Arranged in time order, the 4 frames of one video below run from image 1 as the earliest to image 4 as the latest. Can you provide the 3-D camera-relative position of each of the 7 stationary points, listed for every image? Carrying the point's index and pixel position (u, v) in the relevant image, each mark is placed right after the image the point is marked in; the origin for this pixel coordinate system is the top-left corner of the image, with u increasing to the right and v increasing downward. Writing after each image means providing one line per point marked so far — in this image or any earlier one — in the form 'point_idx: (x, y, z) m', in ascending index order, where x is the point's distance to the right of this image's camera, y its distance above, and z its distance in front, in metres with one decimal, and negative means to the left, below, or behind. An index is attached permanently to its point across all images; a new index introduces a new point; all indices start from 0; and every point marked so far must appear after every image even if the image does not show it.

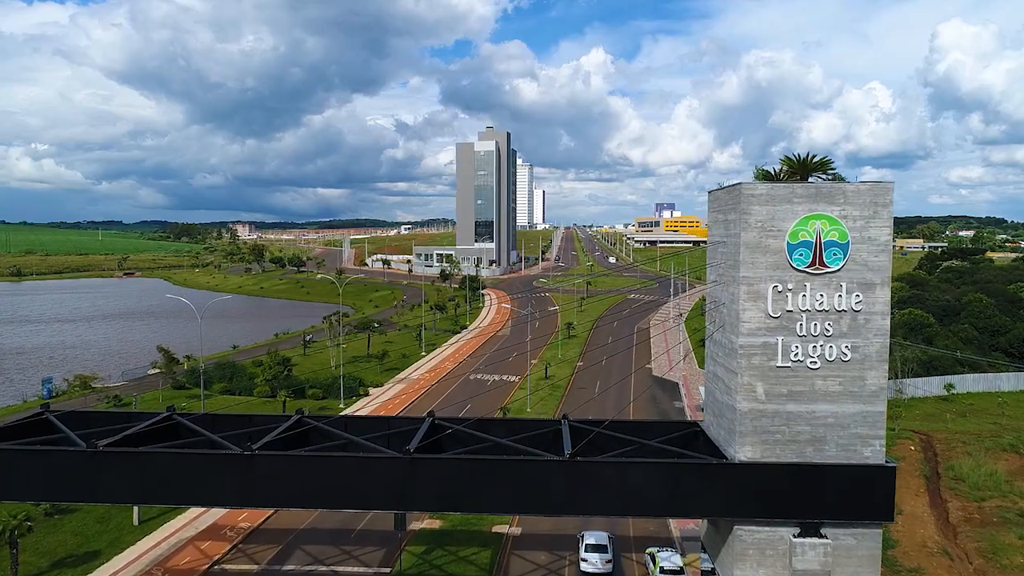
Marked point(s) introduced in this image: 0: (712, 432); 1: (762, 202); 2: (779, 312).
0: (+4.5, -3.2, +14.9) m
1: (+4.9, +1.7, +12.9) m
2: (+5.2, -0.5, +13.0) m
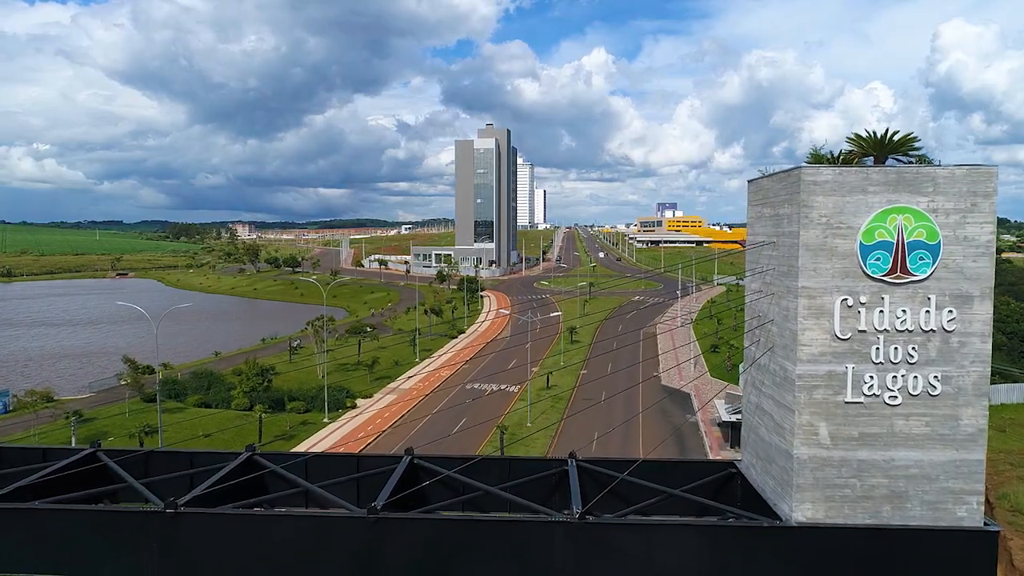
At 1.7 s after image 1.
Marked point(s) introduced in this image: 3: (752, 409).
0: (+4.4, -3.4, +12.0) m
1: (+4.8, +1.5, +10.0) m
2: (+5.1, -0.7, +10.1) m
3: (+4.5, -2.3, +12.3) m
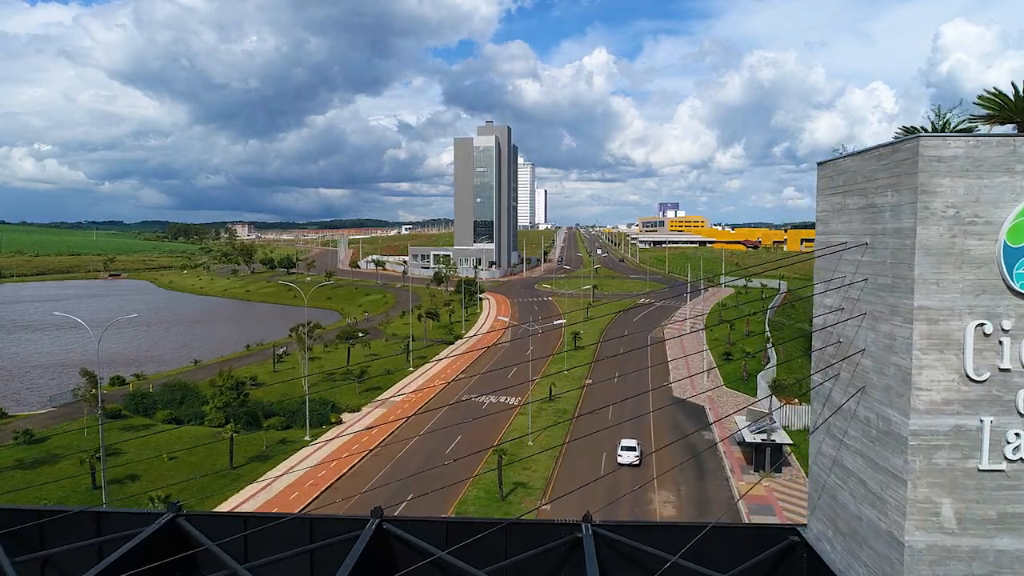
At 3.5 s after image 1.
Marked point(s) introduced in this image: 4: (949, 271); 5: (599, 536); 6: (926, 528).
0: (+4.4, -3.7, +9.0) m
1: (+4.7, +1.3, +7.0) m
2: (+5.1, -0.9, +7.1) m
3: (+4.4, -2.5, +9.3) m
4: (+4.7, +0.2, +7.1) m
5: (+1.2, -3.5, +9.4) m
6: (+4.5, -2.6, +7.3) m
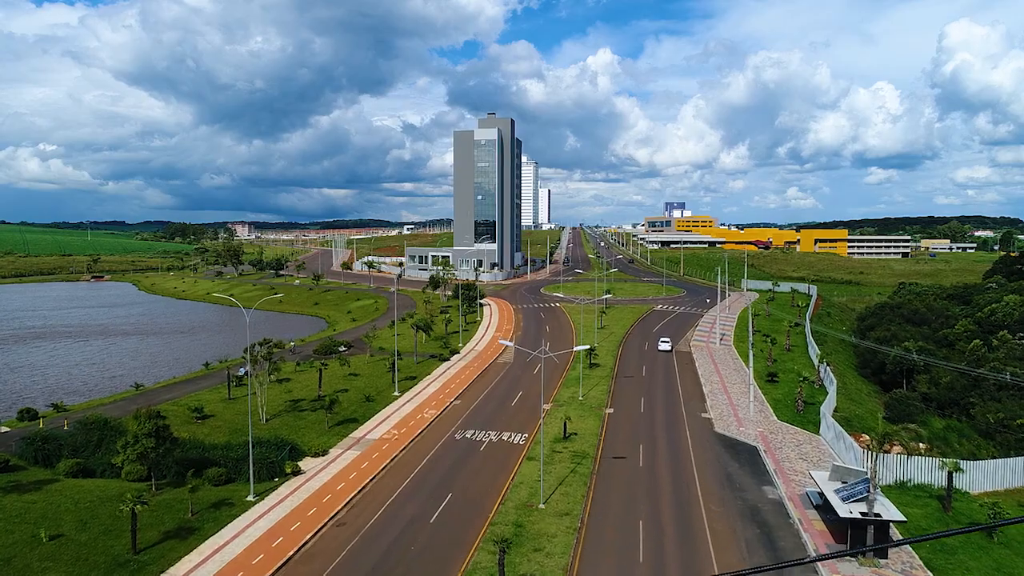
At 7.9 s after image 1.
0: (+4.5, -4.2, +1.8) m
1: (+4.8, +0.8, -0.1) m
2: (+5.2, -1.4, -0.1) m
3: (+4.5, -3.0, +2.1) m
4: (+4.8, -0.3, -0.1) m
5: (+1.3, -4.0, +2.2) m
6: (+4.6, -3.1, +0.1) m
